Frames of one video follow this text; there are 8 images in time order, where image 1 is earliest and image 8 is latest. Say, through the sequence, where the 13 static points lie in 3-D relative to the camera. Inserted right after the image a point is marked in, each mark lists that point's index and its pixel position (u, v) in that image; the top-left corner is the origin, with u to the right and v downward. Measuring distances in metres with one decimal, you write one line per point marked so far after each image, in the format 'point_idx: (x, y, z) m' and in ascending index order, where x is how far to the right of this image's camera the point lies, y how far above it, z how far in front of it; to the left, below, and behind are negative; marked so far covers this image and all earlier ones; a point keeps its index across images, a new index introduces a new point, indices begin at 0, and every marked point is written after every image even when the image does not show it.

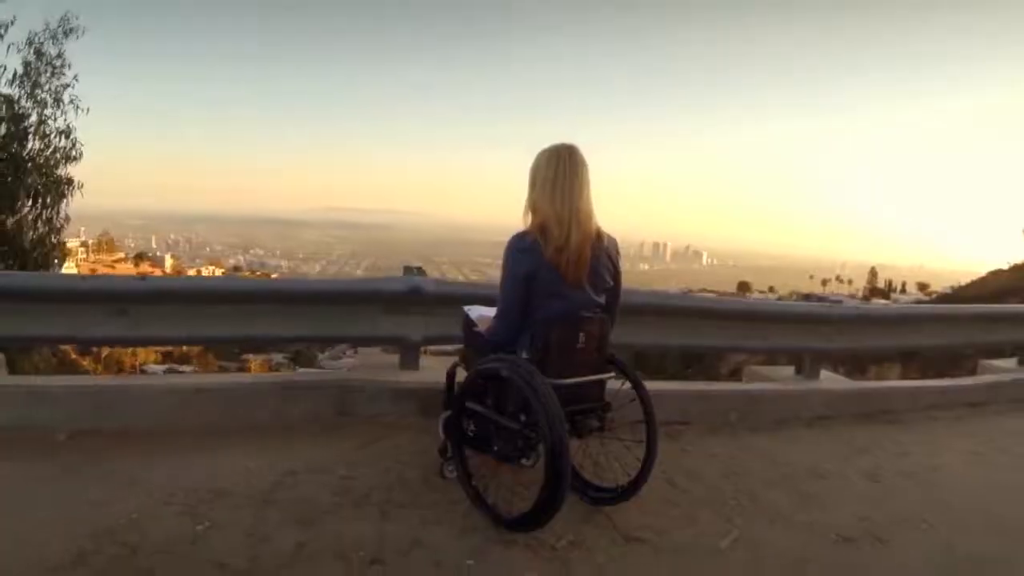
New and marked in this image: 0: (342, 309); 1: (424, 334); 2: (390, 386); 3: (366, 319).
0: (-0.6, -0.1, +2.8) m
1: (-0.3, -0.2, +2.9) m
2: (-0.4, -0.4, +2.8) m
3: (-0.5, -0.1, +2.9) m
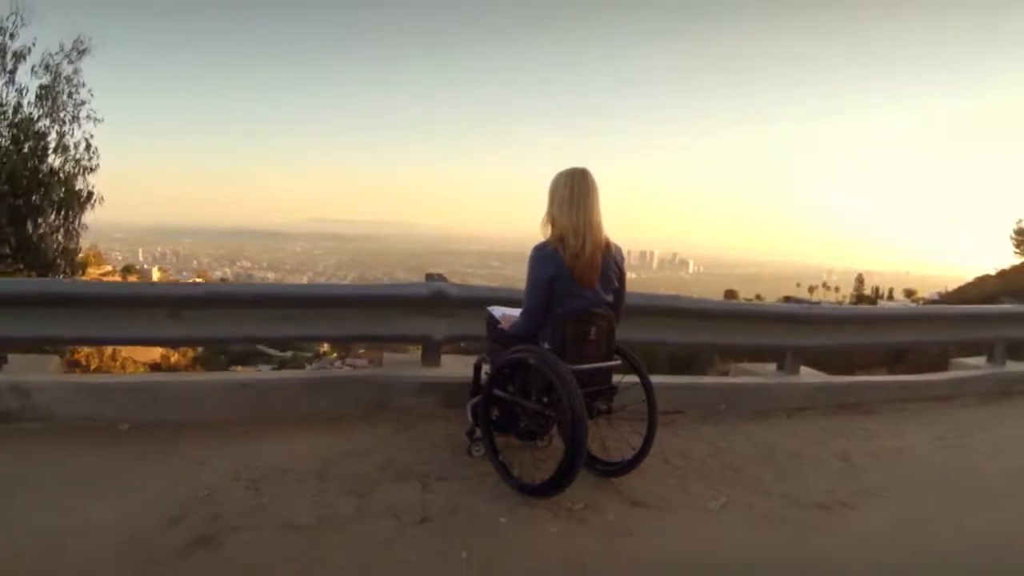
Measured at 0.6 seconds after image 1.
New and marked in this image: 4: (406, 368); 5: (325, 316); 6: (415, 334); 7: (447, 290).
0: (-0.6, -0.1, +3.1) m
1: (-0.3, -0.2, +3.2) m
2: (-0.4, -0.4, +3.1) m
3: (-0.5, -0.2, +3.2) m
4: (-0.4, -0.4, +3.2) m
5: (-0.8, -0.1, +3.1) m
6: (-0.4, -0.2, +3.3) m
7: (-0.3, 0.0, +3.1) m
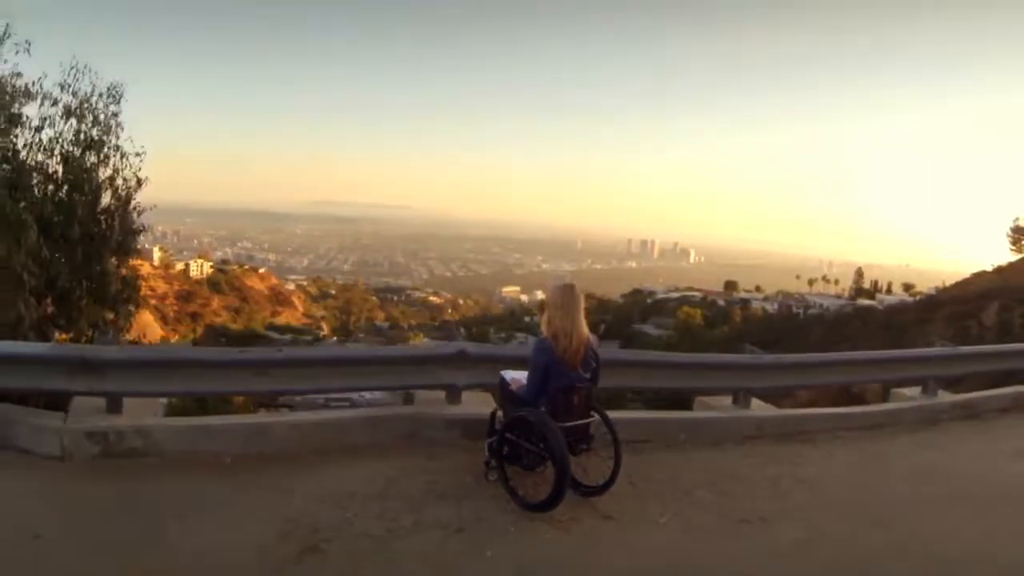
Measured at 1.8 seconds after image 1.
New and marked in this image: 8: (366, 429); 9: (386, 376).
0: (-0.6, -0.4, +4.0) m
1: (-0.3, -0.5, +4.1) m
2: (-0.4, -0.7, +4.0) m
3: (-0.5, -0.5, +4.1) m
4: (-0.4, -0.6, +4.1) m
5: (-0.7, -0.4, +4.0) m
6: (-0.4, -0.5, +4.2) m
7: (-0.2, -0.3, +4.0) m
8: (-0.8, -0.7, +3.9) m
9: (-0.7, -0.5, +4.0) m
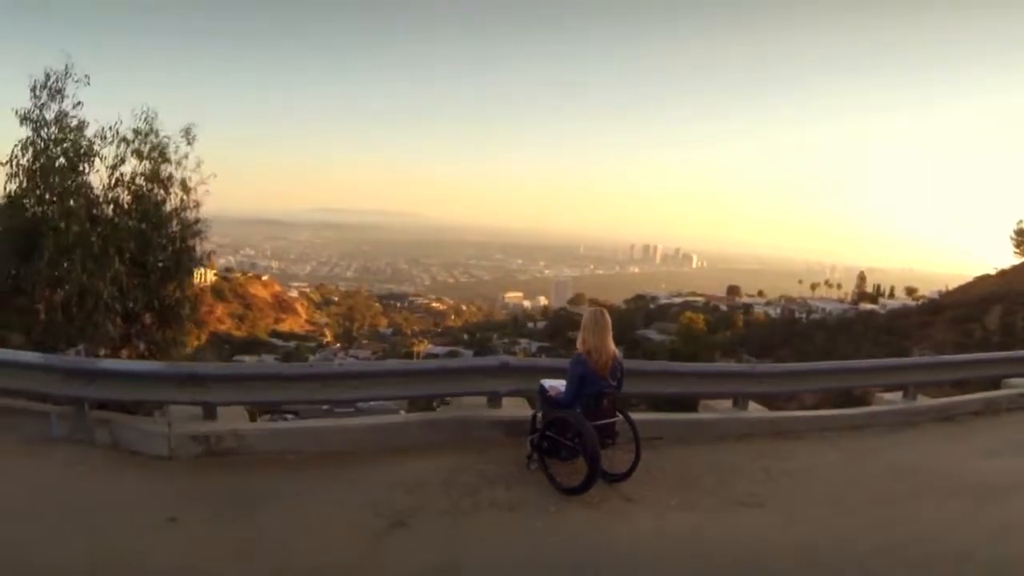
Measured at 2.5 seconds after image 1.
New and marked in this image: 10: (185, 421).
0: (-0.4, -0.5, +4.7) m
1: (0.0, -0.6, +4.8) m
2: (-0.2, -0.8, +4.7) m
3: (-0.3, -0.6, +4.8) m
4: (-0.2, -0.8, +4.8) m
5: (-0.5, -0.6, +4.7) m
6: (-0.2, -0.7, +4.9) m
7: (0.0, -0.4, +4.7) m
8: (-0.6, -0.9, +4.6) m
9: (-0.5, -0.6, +4.7) m
10: (-2.1, -0.9, +4.8) m
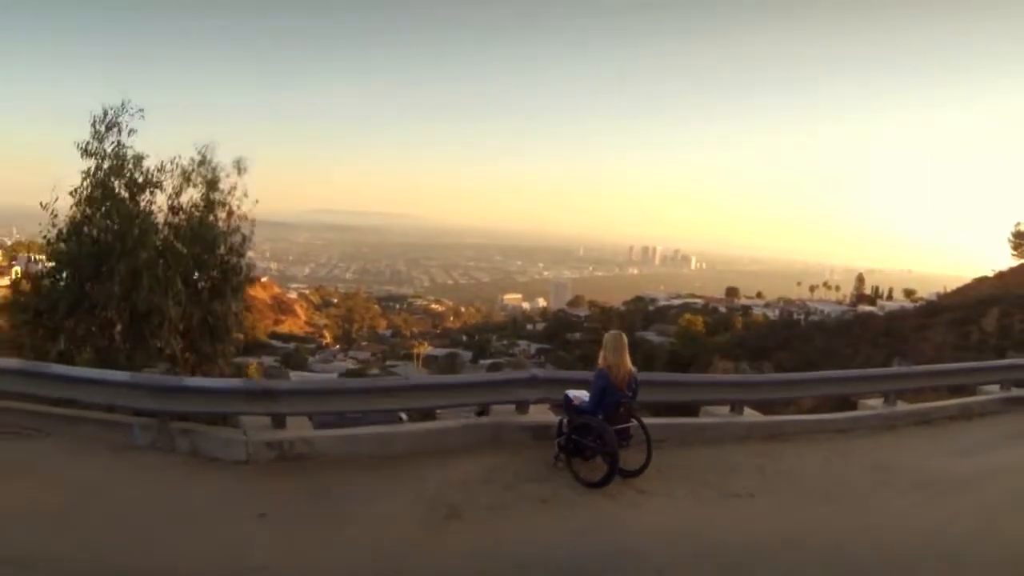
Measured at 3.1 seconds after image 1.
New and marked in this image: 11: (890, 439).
0: (-0.2, -0.7, +5.4) m
1: (+0.1, -0.8, +5.5) m
2: (0.0, -1.0, +5.4) m
3: (-0.1, -0.7, +5.5) m
4: (0.0, -0.9, +5.5) m
5: (-0.3, -0.7, +5.4) m
6: (0.0, -0.8, +5.6) m
7: (+0.2, -0.6, +5.4) m
8: (-0.4, -1.0, +5.3) m
9: (-0.3, -0.8, +5.4) m
10: (-1.9, -1.0, +5.5) m
11: (+4.3, -1.8, +8.8) m
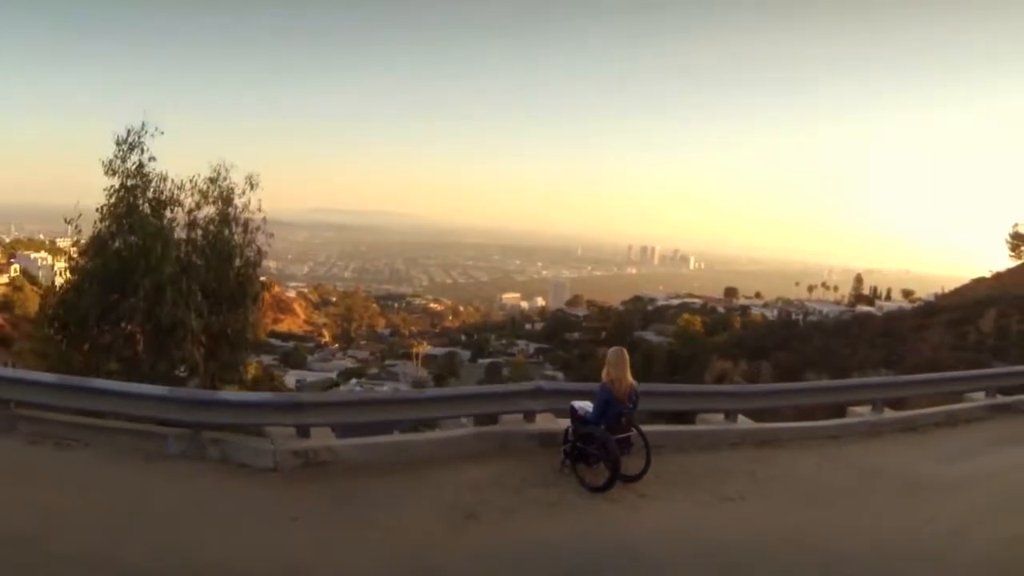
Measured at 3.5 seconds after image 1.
0: (-0.4, -0.2, +3.0) m
1: (-0.1, -0.2, +3.1) m
2: (-0.2, -0.4, +3.0) m
3: (-0.3, -0.2, +3.0) m
4: (-0.2, -0.4, +3.1) m
5: (-0.5, -0.2, +2.9) m
6: (-0.2, -0.3, +3.2) m
7: (0.0, -0.1, +3.0) m
8: (-0.6, -0.5, +2.9) m
9: (-0.5, -0.2, +3.0) m
10: (-2.1, -0.5, +3.1) m
11: (+4.1, -1.3, +6.4) m
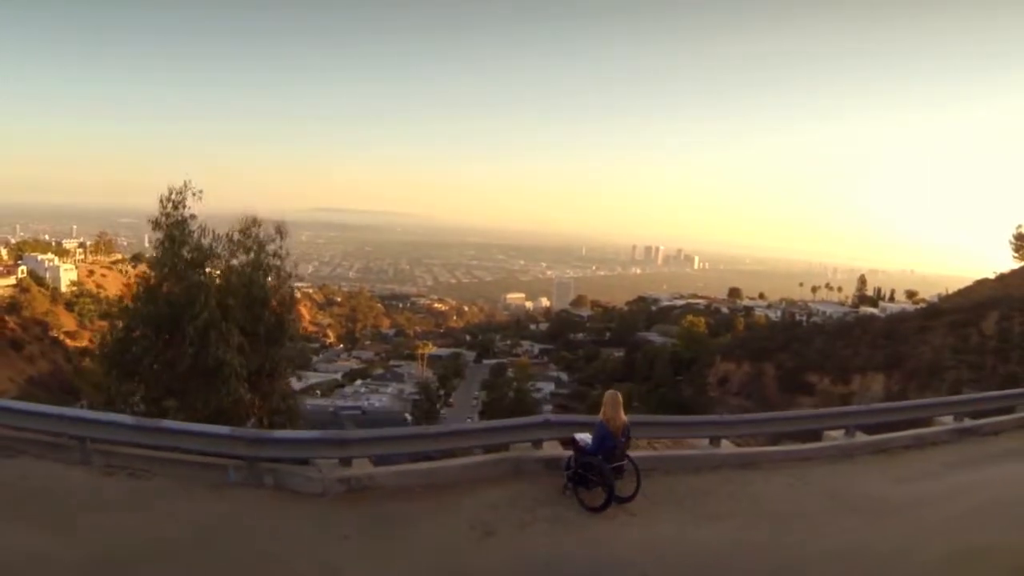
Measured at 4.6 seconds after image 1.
0: (-0.3, -0.5, +3.7) m
1: (0.0, -0.6, +3.8) m
2: (-0.1, -0.8, +3.7) m
3: (-0.2, -0.5, +3.8) m
4: (-0.2, -0.7, +3.8) m
5: (-0.5, -0.5, +3.7) m
6: (-0.1, -0.6, +3.9) m
7: (0.0, -0.4, +3.7) m
8: (-0.5, -0.8, +3.6) m
9: (-0.4, -0.5, +3.7) m
10: (-2.1, -0.8, +3.8) m
11: (+4.2, -1.6, +7.1) m
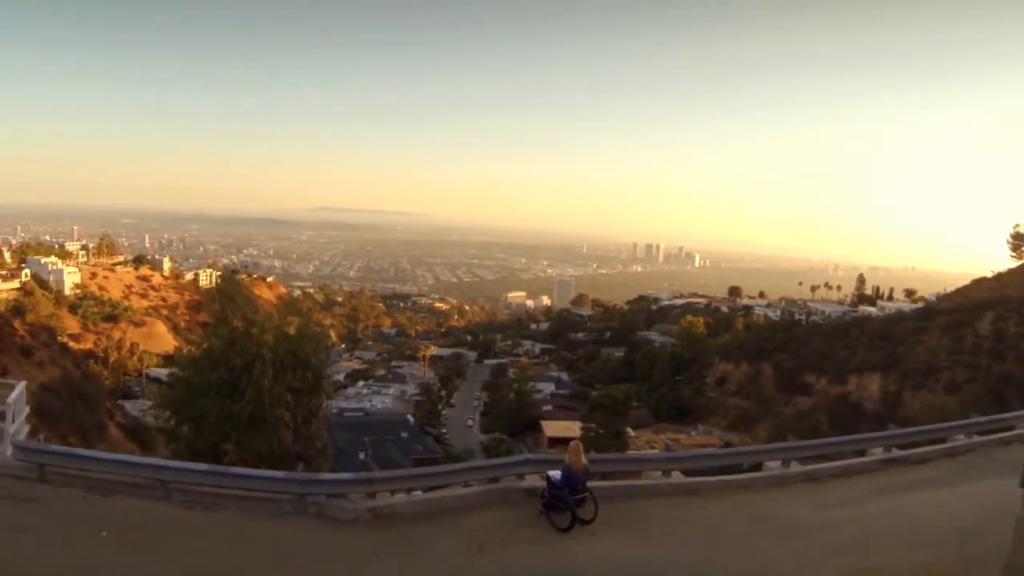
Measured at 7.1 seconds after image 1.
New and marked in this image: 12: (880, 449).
0: (-0.4, -1.1, +5.1) m
1: (-0.1, -1.2, +5.2) m
2: (-0.2, -1.3, +5.2) m
3: (-0.3, -1.1, +5.2) m
4: (-0.3, -1.3, +5.3) m
5: (-0.6, -1.1, +5.1) m
6: (-0.2, -1.2, +5.4) m
7: (-0.1, -1.0, +5.1) m
8: (-0.6, -1.4, +5.1) m
9: (-0.6, -1.1, +5.1) m
10: (-2.2, -1.4, +5.3) m
11: (+4.1, -2.2, +8.5) m
12: (+4.8, -2.0, +9.8) m
